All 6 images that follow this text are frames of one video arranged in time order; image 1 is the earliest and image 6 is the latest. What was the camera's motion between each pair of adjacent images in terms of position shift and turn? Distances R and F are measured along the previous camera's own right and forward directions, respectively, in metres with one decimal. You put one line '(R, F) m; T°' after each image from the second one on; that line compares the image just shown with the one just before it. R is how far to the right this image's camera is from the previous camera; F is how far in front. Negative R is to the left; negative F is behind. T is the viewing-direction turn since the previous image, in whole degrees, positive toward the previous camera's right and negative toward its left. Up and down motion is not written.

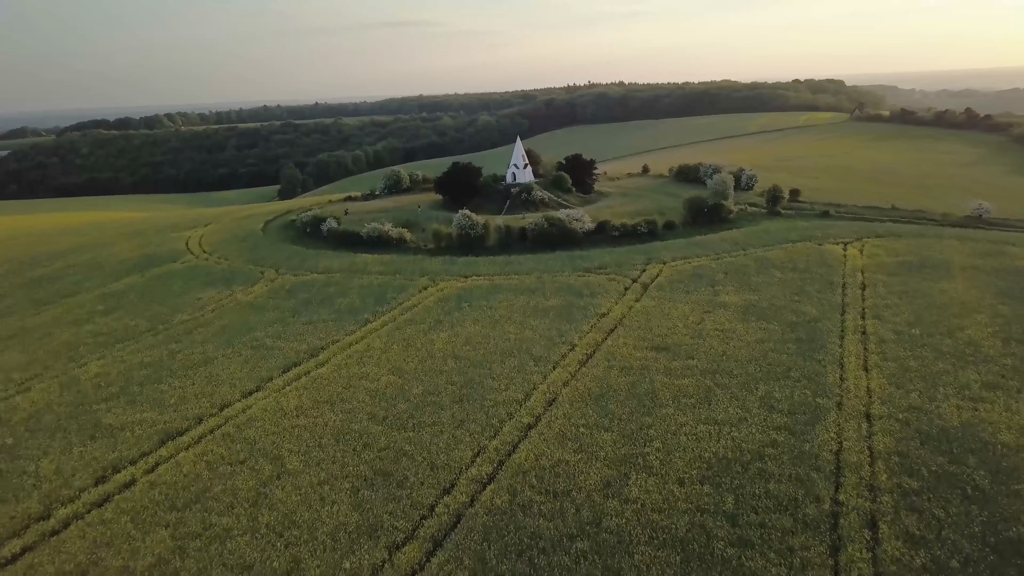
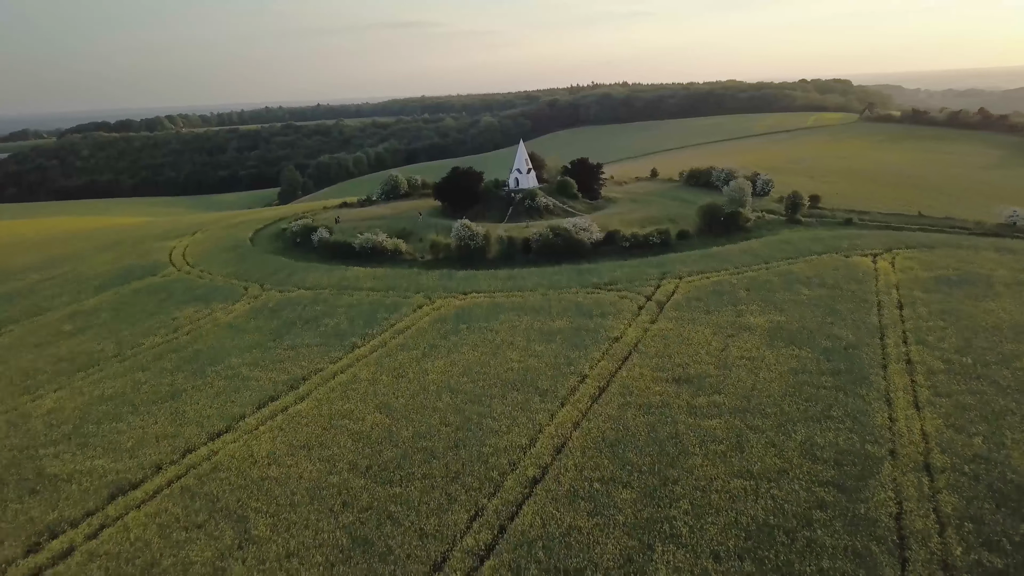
(0.0, +3.1) m; 0°
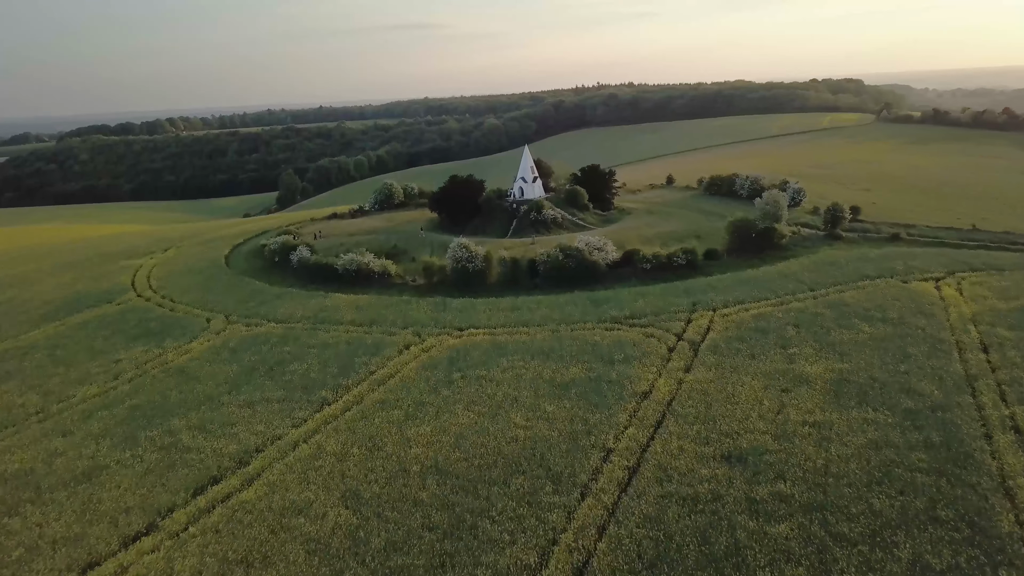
(0.0, +5.4) m; 0°
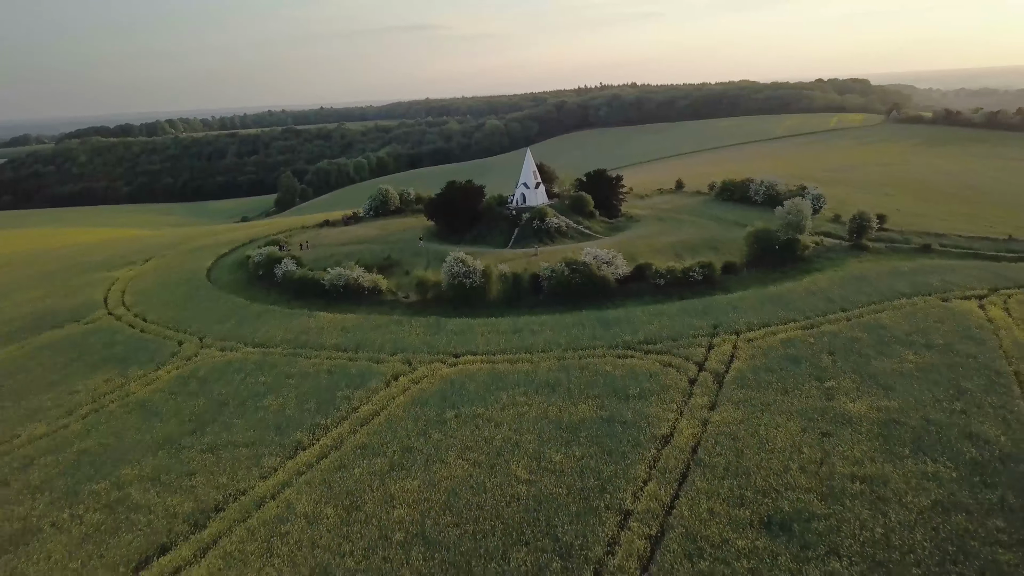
(0.0, +3.1) m; 0°
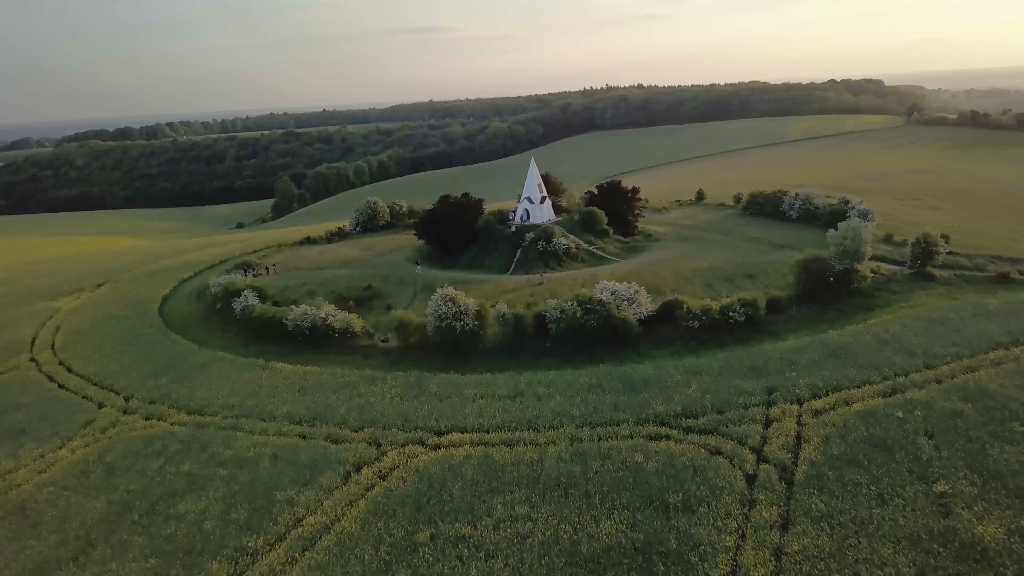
(+0.2, +6.2) m; 0°
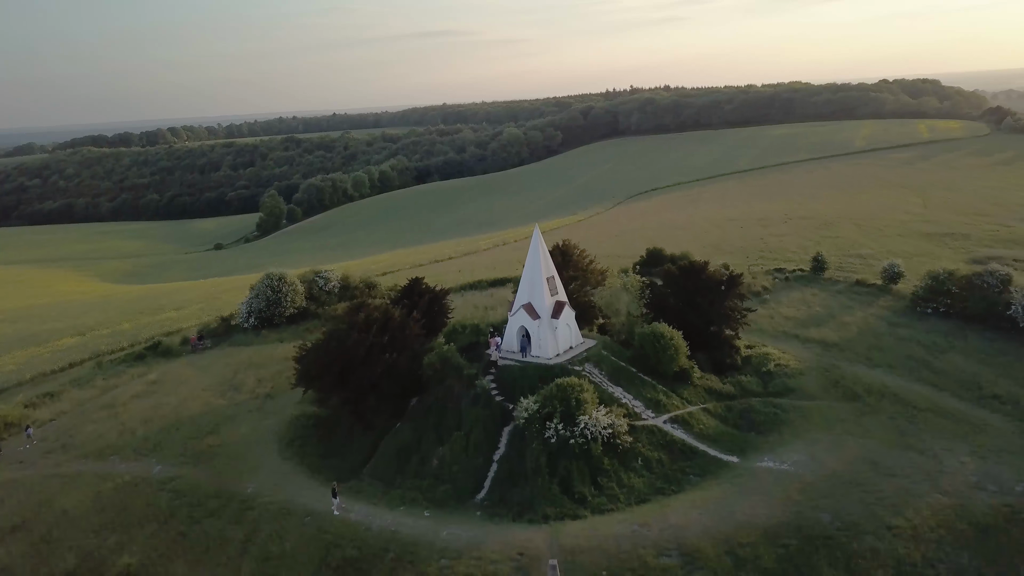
(+1.0, +22.4) m; -1°
